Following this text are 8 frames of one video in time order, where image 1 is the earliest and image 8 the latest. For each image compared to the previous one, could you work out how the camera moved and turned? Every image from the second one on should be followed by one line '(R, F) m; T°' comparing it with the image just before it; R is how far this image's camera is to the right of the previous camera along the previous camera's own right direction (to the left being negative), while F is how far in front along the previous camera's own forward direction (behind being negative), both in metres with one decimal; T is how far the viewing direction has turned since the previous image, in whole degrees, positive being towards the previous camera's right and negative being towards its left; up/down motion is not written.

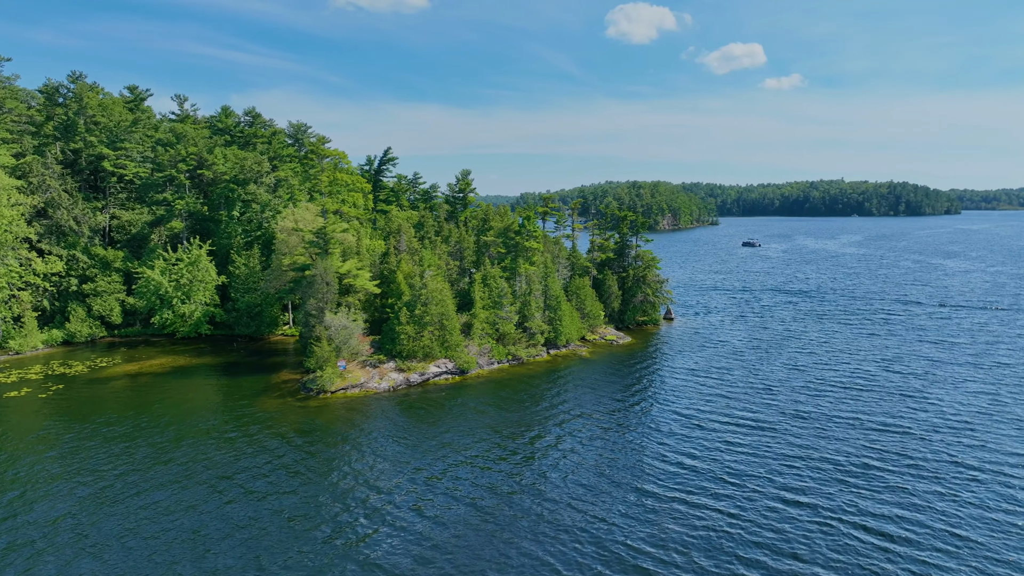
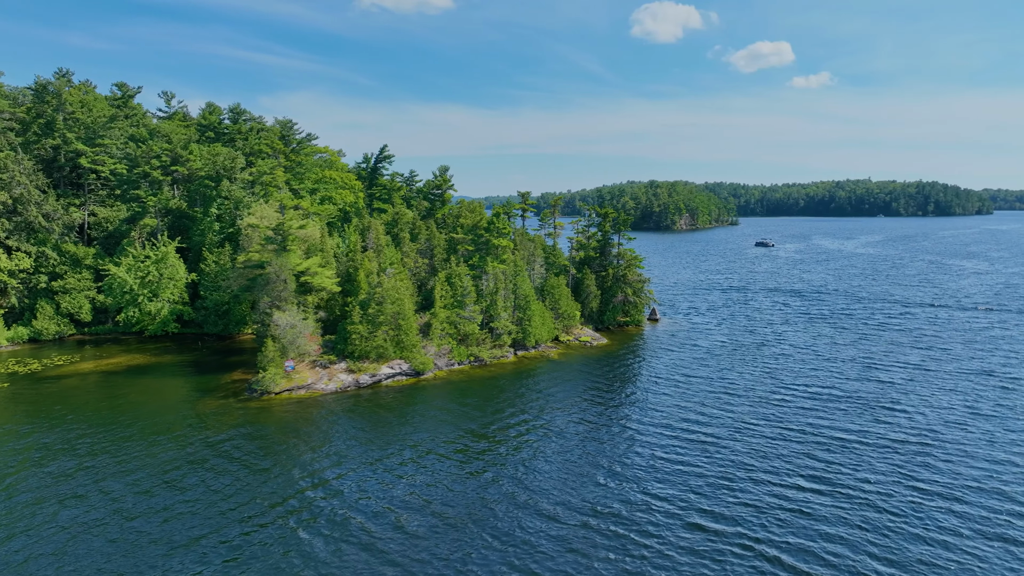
(+5.1, +2.3) m; -2°
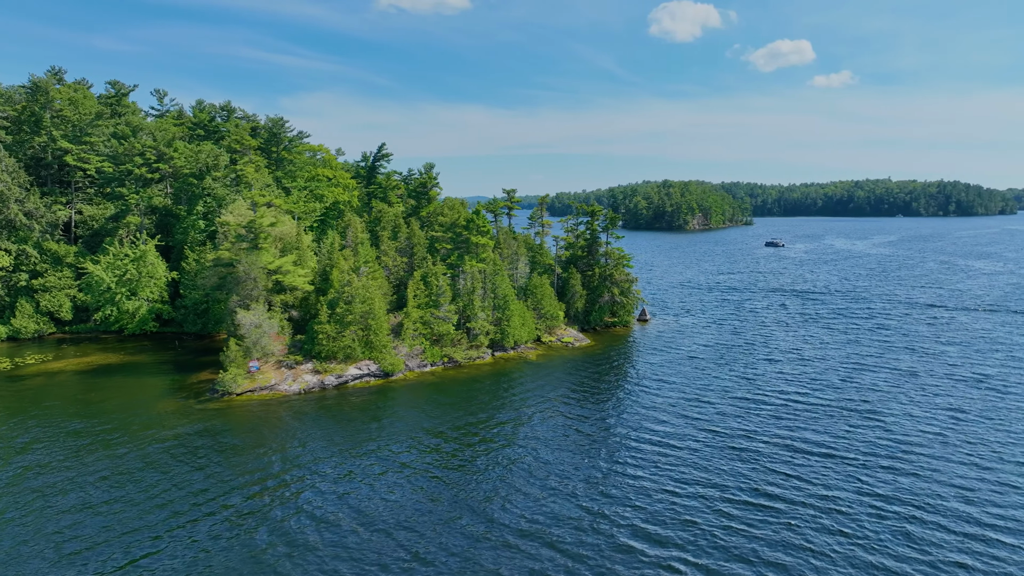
(+3.3, +1.6) m; -1°
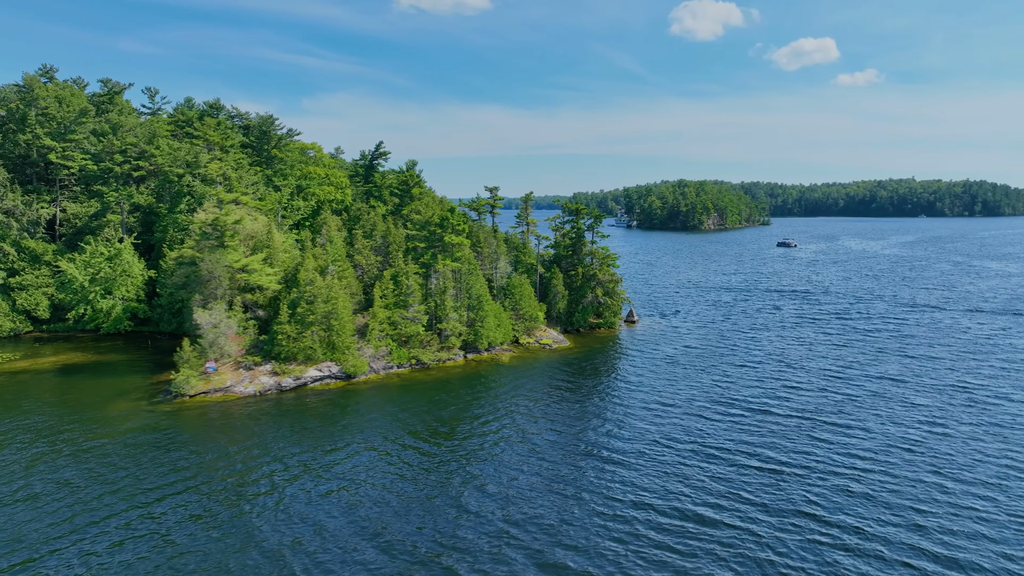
(+3.8, +1.9) m; -2°
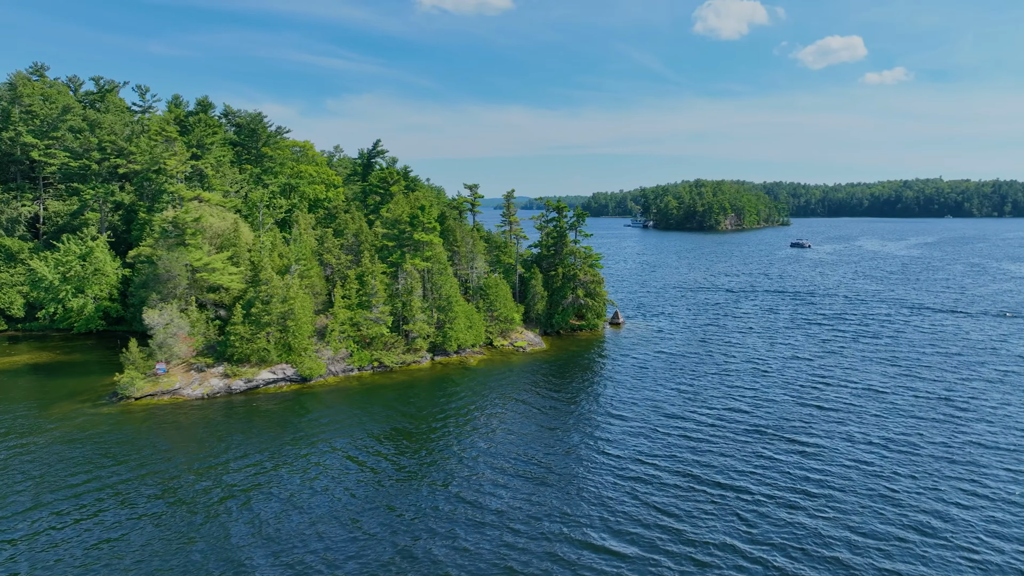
(+4.2, +2.2) m; -2°
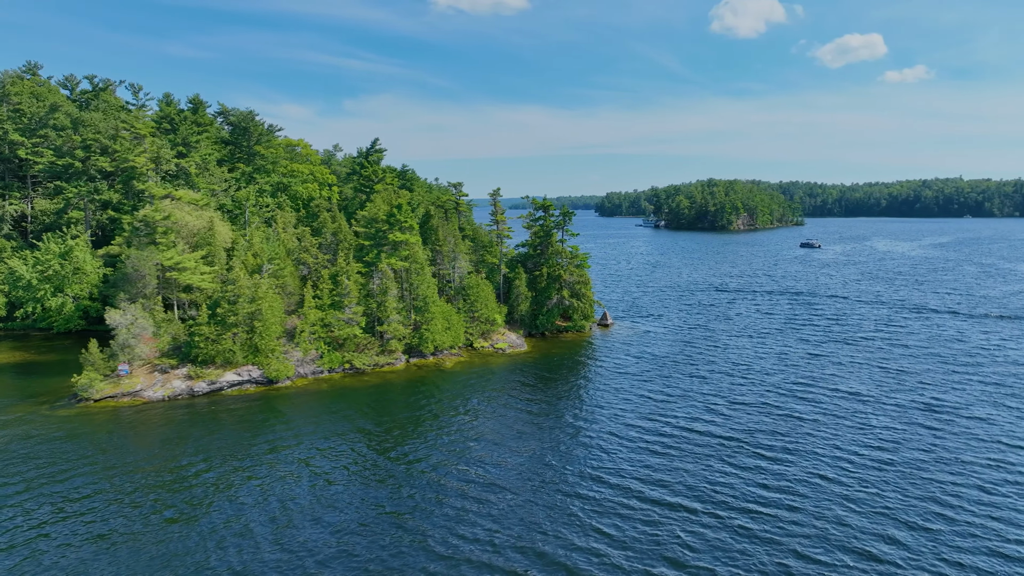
(+3.0, +1.6) m; -1°
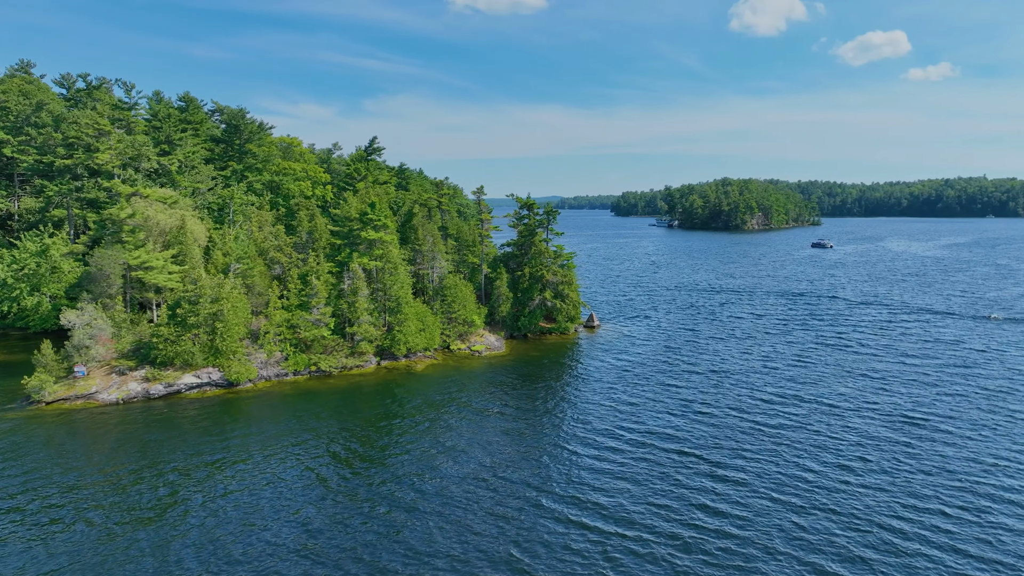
(+3.3, +1.8) m; -1°
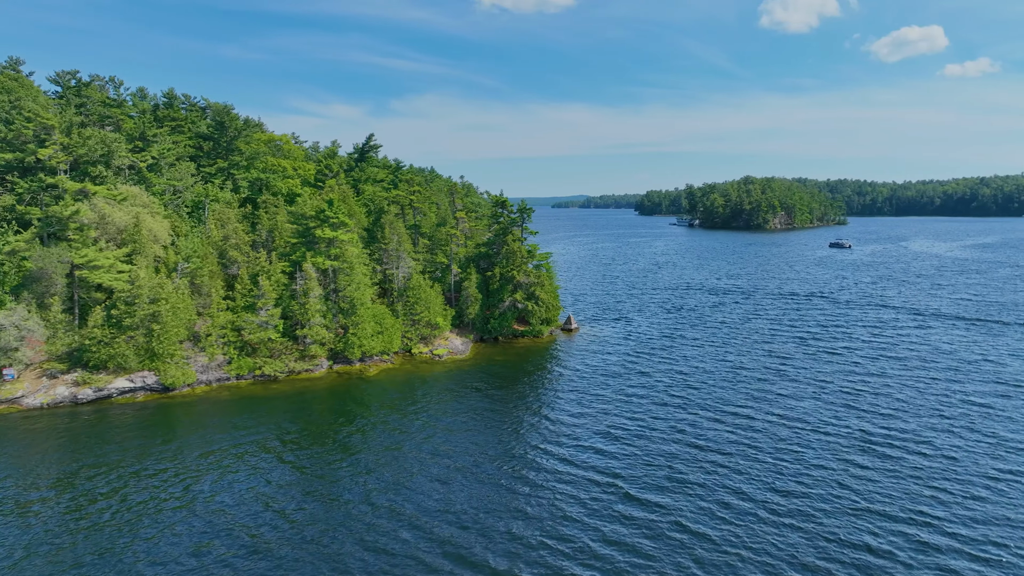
(+4.9, +2.9) m; -2°
